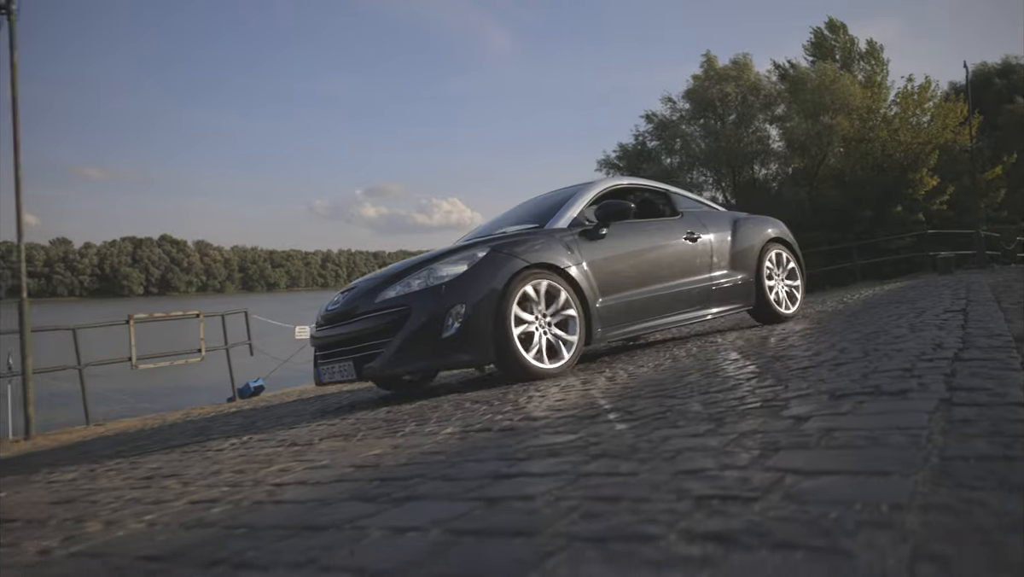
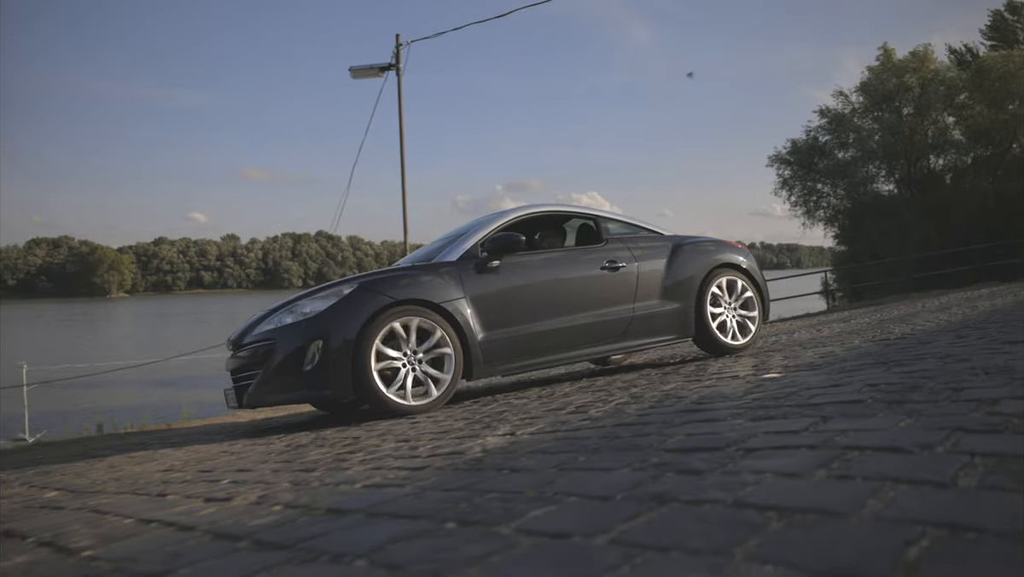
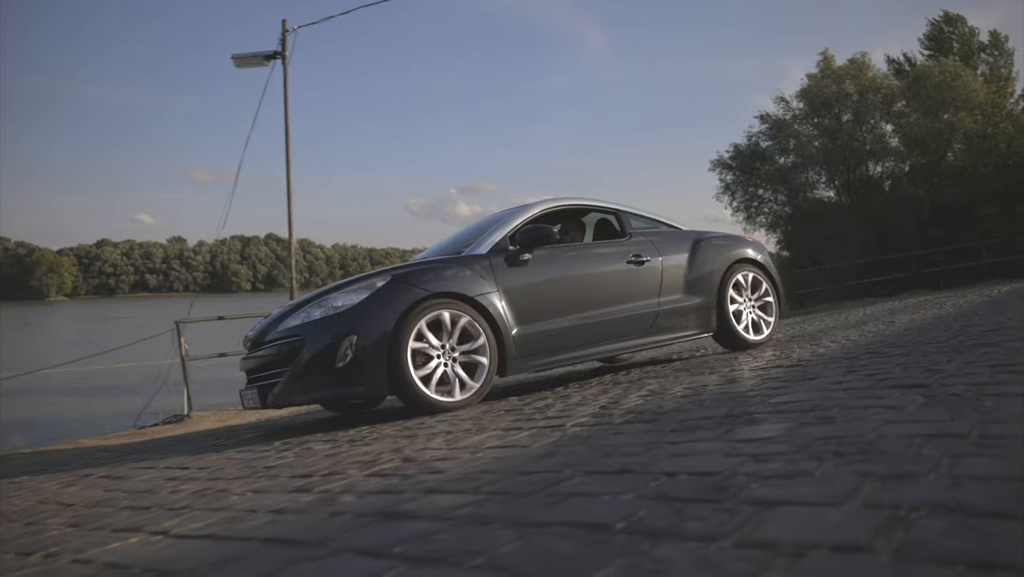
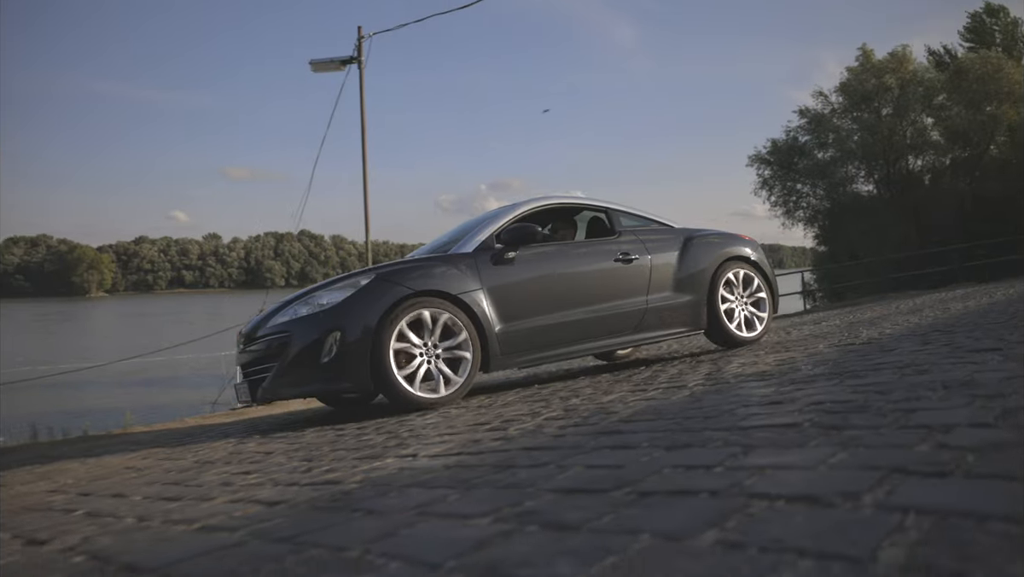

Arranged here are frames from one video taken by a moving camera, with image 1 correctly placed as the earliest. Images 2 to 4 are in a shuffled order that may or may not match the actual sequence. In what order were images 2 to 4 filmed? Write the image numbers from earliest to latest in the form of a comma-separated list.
3, 4, 2
